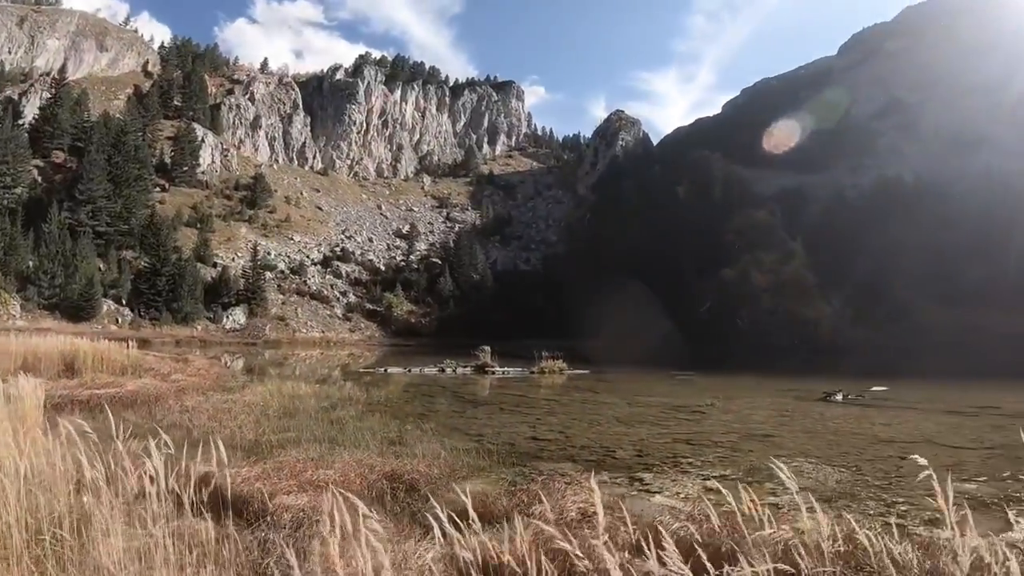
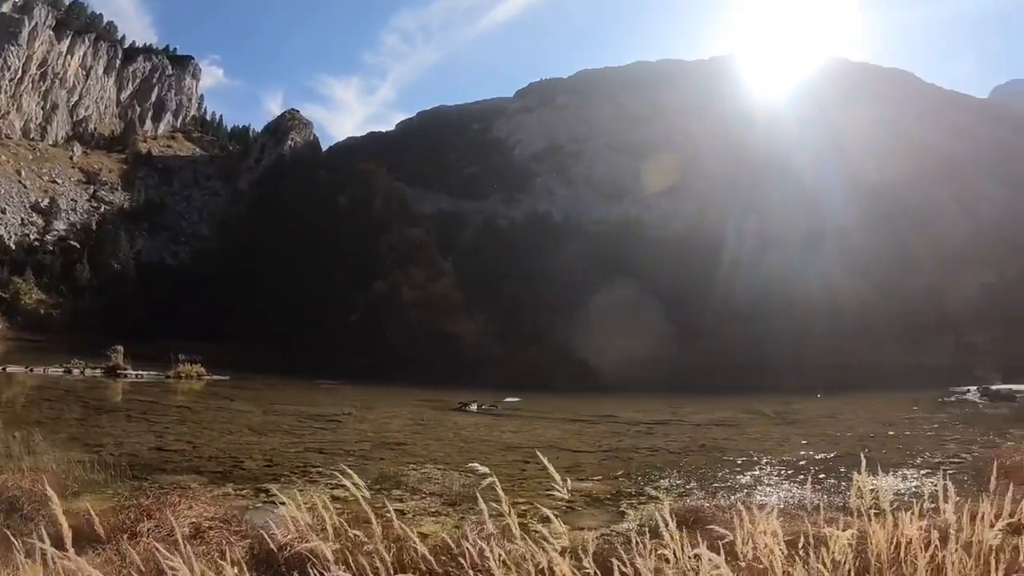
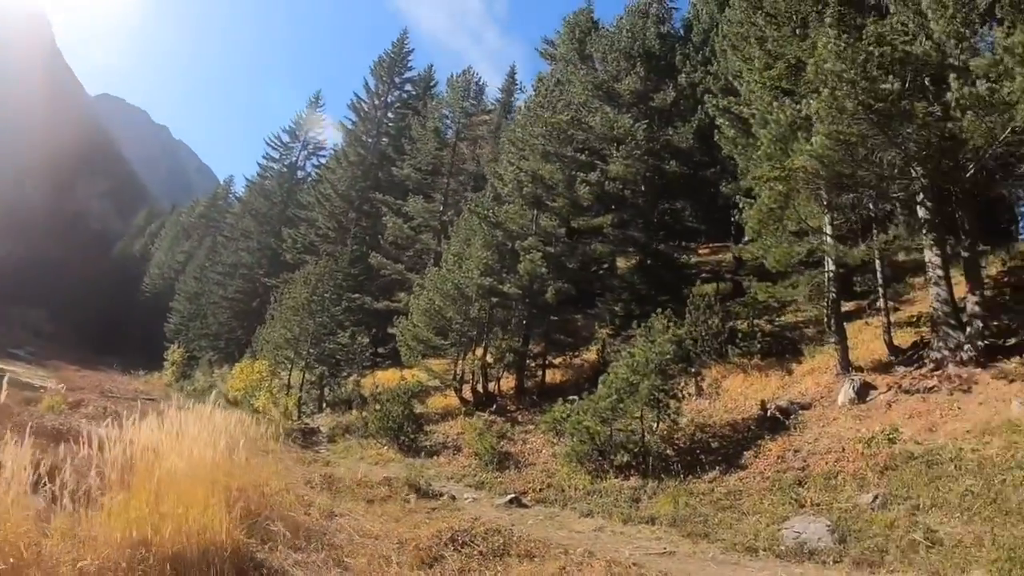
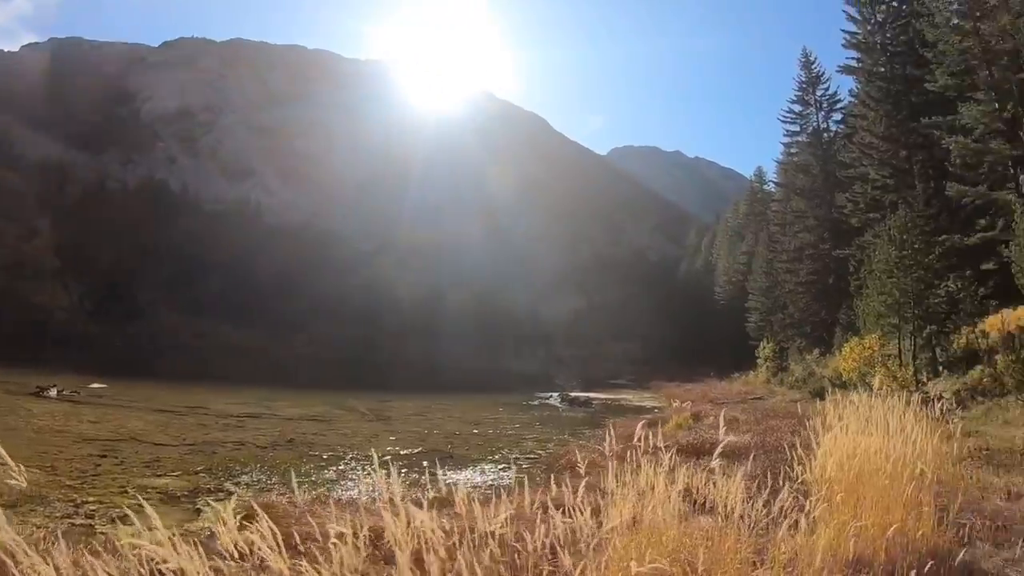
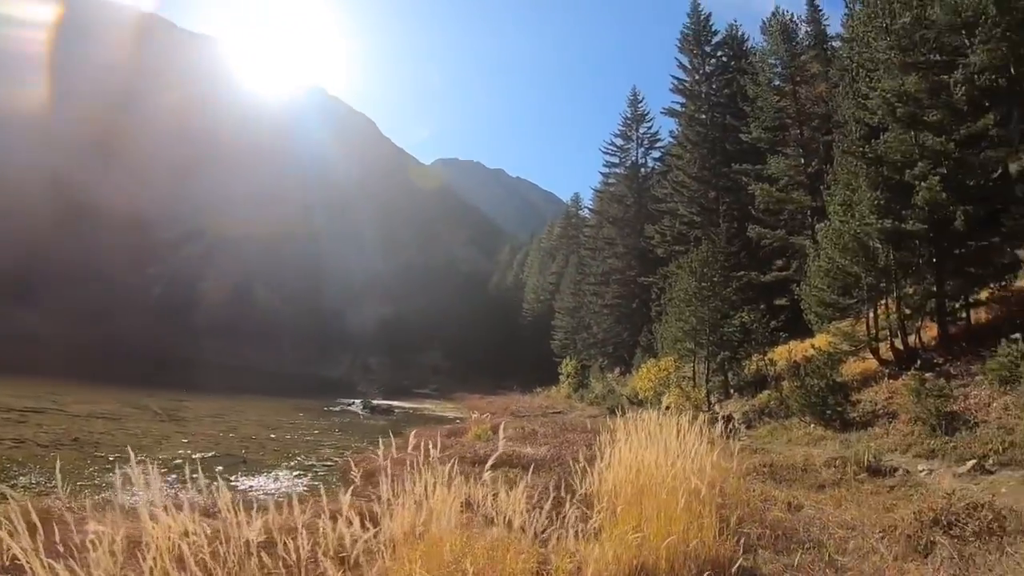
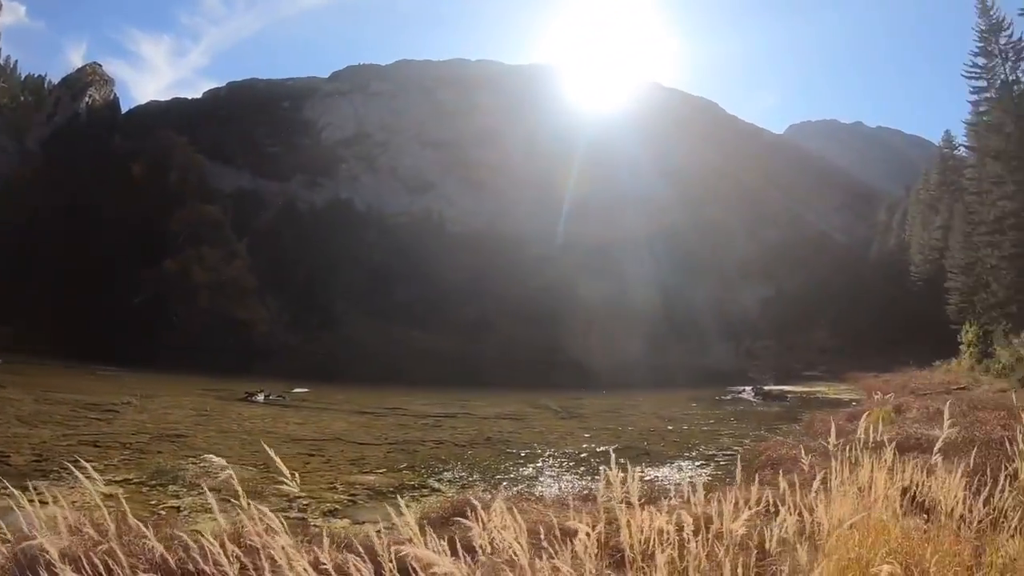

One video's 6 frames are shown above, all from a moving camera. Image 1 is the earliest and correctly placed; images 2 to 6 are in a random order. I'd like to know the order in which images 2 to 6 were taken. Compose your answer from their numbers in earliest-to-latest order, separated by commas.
2, 6, 4, 5, 3
